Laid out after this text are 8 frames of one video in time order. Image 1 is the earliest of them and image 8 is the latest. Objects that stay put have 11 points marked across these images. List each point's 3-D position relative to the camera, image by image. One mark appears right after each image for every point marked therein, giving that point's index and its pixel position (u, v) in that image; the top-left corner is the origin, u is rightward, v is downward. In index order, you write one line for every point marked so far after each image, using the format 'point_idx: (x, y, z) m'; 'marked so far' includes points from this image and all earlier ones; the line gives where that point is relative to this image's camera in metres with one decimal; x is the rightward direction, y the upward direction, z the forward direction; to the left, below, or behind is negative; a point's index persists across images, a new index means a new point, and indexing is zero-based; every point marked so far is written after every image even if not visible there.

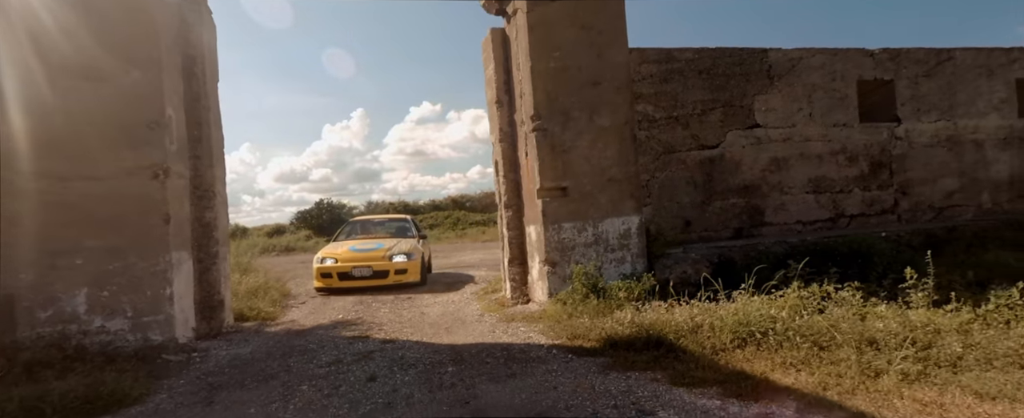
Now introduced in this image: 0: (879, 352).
0: (+1.9, -0.7, +2.5) m
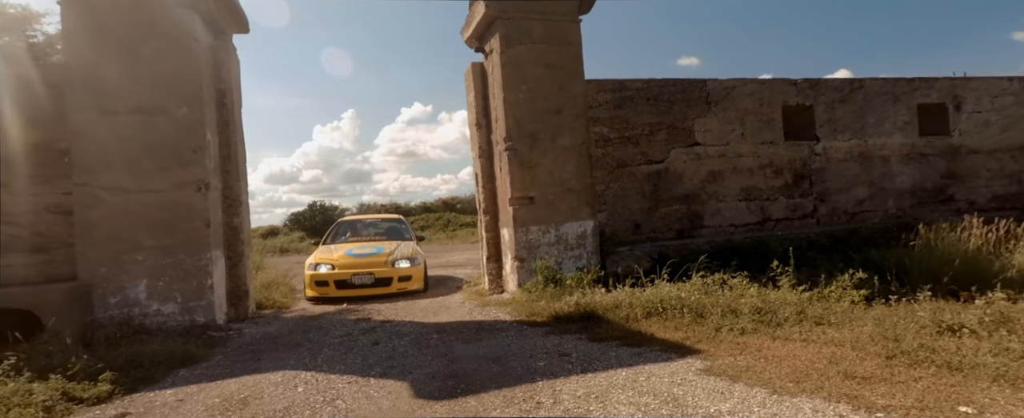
0: (+1.6, -0.8, +3.5) m
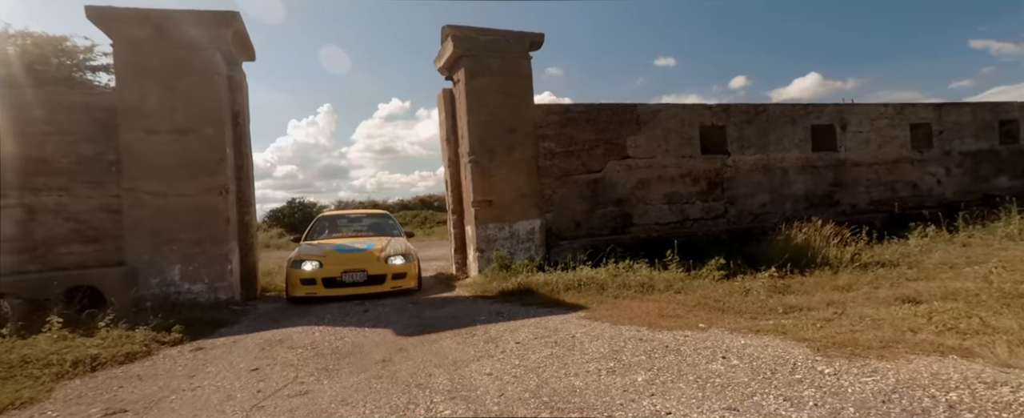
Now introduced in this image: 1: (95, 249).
0: (+1.2, -0.8, +5.0) m
1: (-5.0, -0.5, +5.7) m
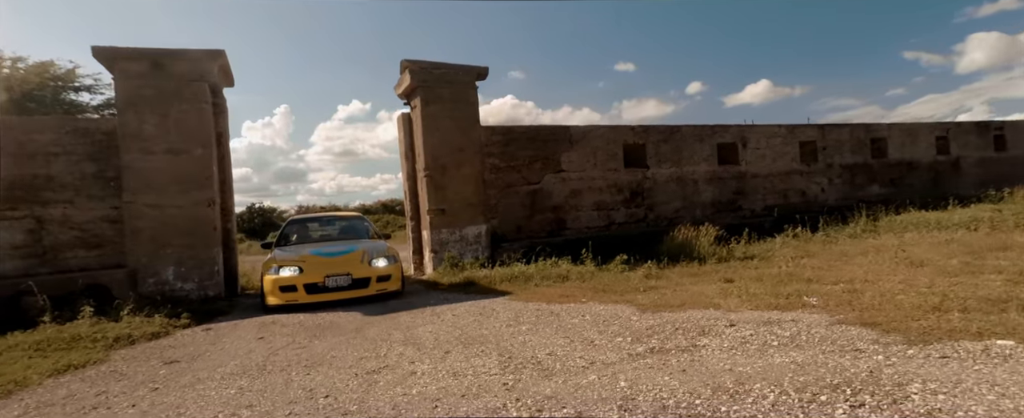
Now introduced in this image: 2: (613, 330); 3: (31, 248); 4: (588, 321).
0: (+0.4, -0.9, +6.4) m
1: (-5.8, -0.6, +6.6) m
2: (+0.7, -0.8, +3.3) m
3: (-6.5, -0.5, +6.4) m
4: (+0.6, -0.9, +3.7) m
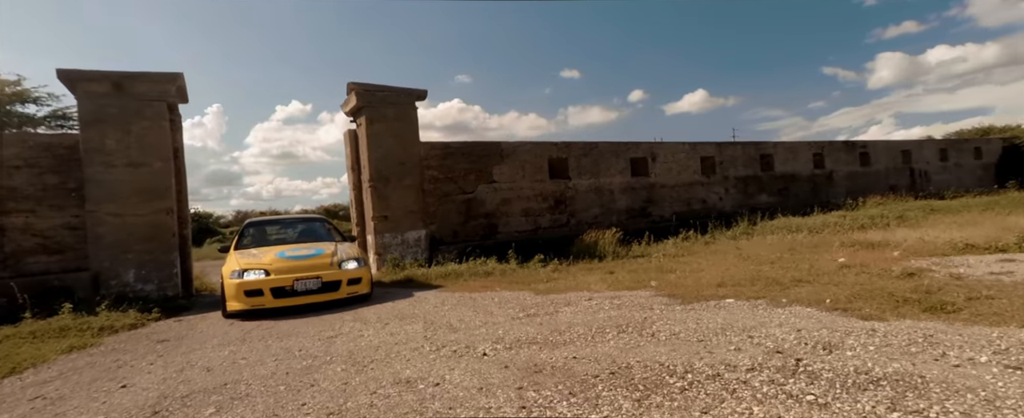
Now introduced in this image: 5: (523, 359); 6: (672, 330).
0: (-0.6, -1.1, +7.6) m
1: (-6.9, -0.7, +7.2) m
2: (0.0, -0.9, +4.5) m
3: (-7.5, -0.7, +6.9) m
4: (-0.2, -1.0, +4.9) m
5: (+0.1, -0.9, +2.8) m
6: (+1.0, -0.8, +3.0) m
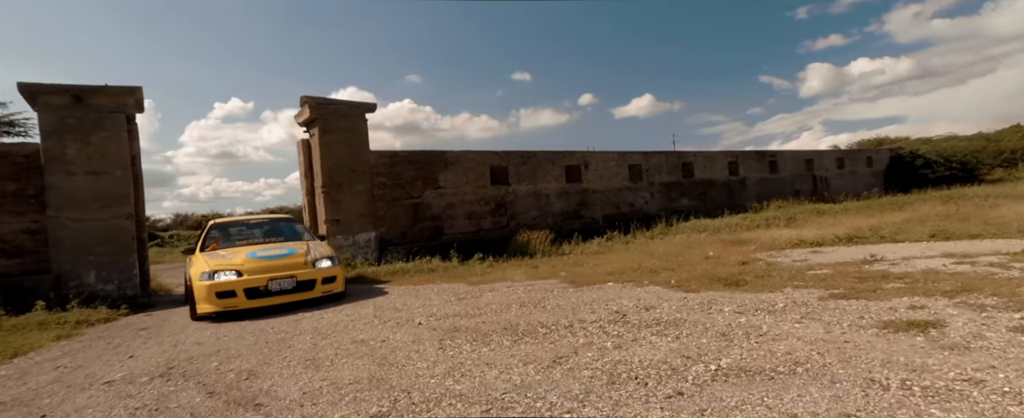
0: (-1.7, -1.1, +8.6) m
1: (-7.9, -0.8, +7.5) m
2: (-0.8, -1.0, +5.6) m
3: (-8.5, -0.7, +7.2) m
4: (-1.0, -1.0, +6.0) m
5: (-0.5, -0.9, +3.8) m
6: (+0.4, -0.8, +4.2) m
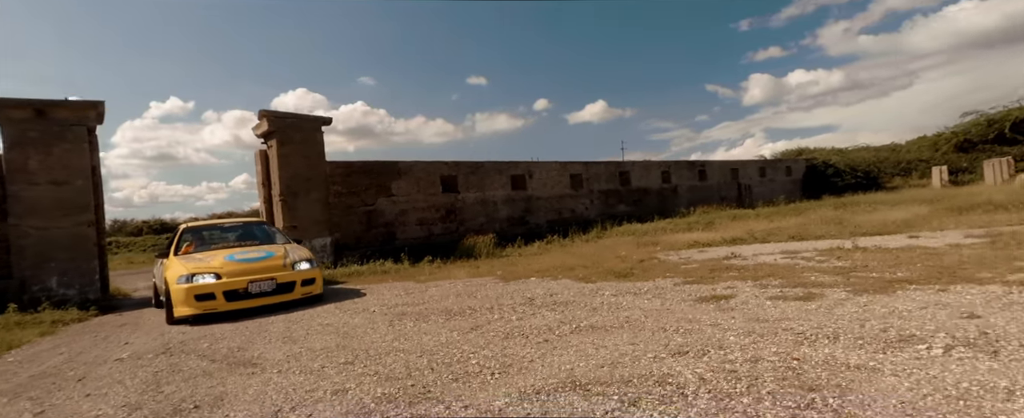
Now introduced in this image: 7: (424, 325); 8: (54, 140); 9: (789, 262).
0: (-2.8, -1.3, +9.4) m
1: (-8.8, -1.0, +7.8) m
2: (-1.6, -1.1, +6.5) m
3: (-9.4, -0.9, +7.4) m
4: (-1.8, -1.1, +6.9) m
5: (-1.2, -1.0, +4.8) m
6: (-0.3, -0.9, +5.2) m
7: (-0.7, -1.0, +4.0) m
8: (-8.0, +1.2, +8.3) m
9: (+3.0, -0.6, +5.1) m
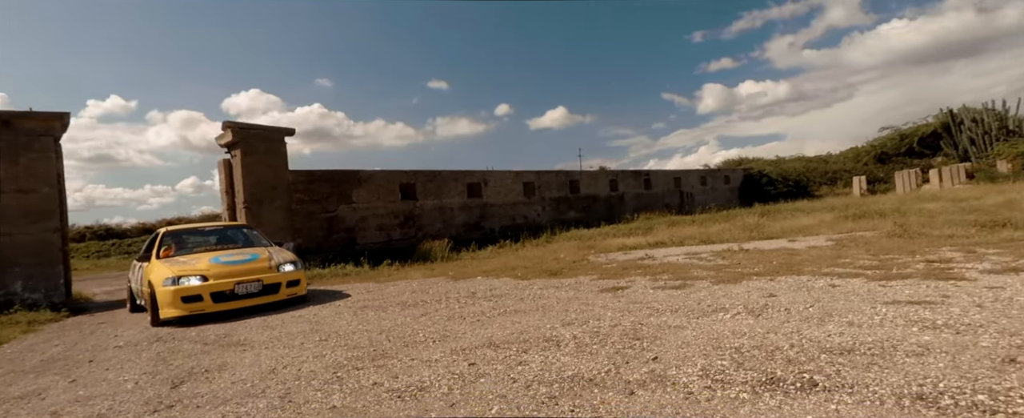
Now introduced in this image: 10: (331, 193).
0: (-3.8, -1.4, +10.1) m
1: (-9.7, -1.1, +8.0) m
2: (-2.4, -1.2, +7.3) m
3: (-10.2, -1.0, +7.5) m
4: (-2.6, -1.3, +7.7) m
5: (-1.8, -1.1, +5.7) m
6: (-1.0, -1.0, +6.1) m
7: (-1.3, -1.1, +4.8) m
8: (-8.9, +1.1, +8.6) m
9: (+2.3, -0.7, +6.3) m
10: (-5.0, +0.4, +13.1) m
